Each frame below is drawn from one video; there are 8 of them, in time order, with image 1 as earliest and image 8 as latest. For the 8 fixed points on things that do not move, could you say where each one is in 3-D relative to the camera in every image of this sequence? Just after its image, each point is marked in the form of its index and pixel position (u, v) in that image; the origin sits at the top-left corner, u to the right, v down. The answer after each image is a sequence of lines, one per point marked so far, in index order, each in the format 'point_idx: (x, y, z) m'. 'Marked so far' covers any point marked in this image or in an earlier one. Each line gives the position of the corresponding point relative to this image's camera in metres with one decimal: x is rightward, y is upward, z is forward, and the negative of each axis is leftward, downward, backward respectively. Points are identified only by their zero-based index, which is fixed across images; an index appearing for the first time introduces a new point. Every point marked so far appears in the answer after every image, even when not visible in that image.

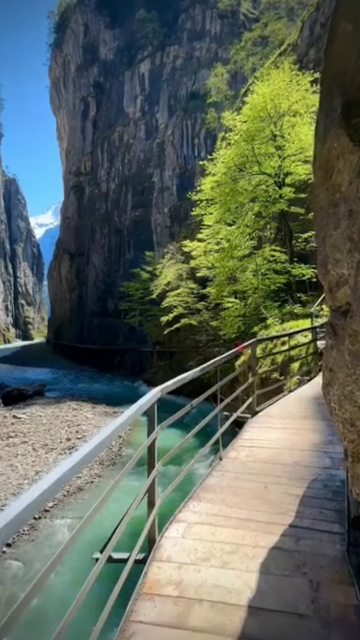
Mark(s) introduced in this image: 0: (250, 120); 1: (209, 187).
0: (+2.4, +6.9, +15.0) m
1: (+1.0, +4.8, +15.7) m
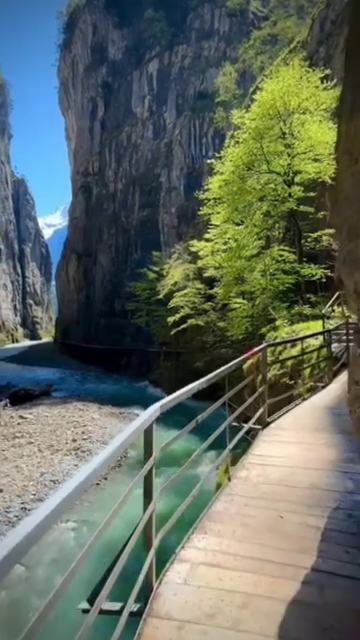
0: (+2.6, +6.8, +14.8) m
1: (+1.3, +4.7, +15.5) m
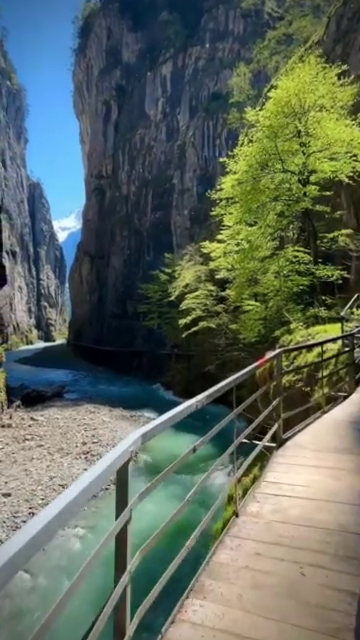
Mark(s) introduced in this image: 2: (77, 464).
0: (+3.1, +6.7, +14.4) m
1: (+1.7, +4.6, +15.2) m
2: (-4.0, -5.7, +17.4) m
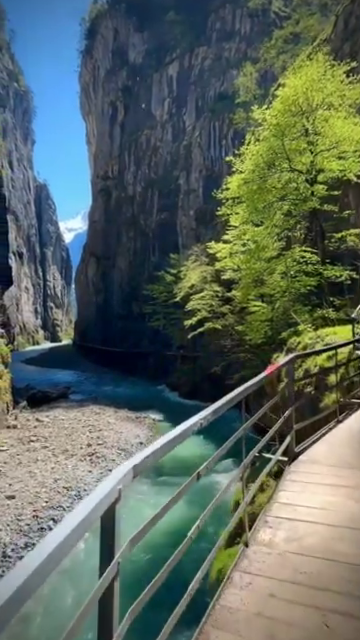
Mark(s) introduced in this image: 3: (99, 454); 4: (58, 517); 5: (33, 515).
0: (+3.2, +6.7, +14.2) m
1: (+1.9, +4.6, +15.0) m
2: (-3.8, -5.7, +17.3) m
3: (-3.4, -5.7, +18.5) m
4: (-3.7, -6.1, +13.4) m
5: (-4.4, -5.9, +13.3) m
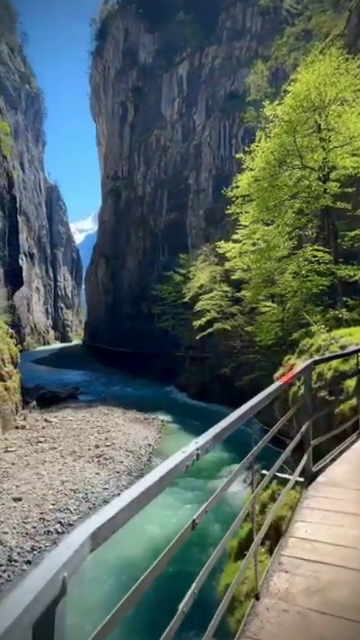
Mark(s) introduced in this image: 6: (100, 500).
0: (+3.5, +6.7, +13.9) m
1: (+2.2, +4.6, +14.7) m
2: (-3.5, -5.7, +17.1) m
3: (-3.0, -5.7, +18.3) m
4: (-3.4, -6.1, +13.2) m
5: (-4.2, -5.9, +13.1) m
6: (-2.6, -6.0, +14.7) m
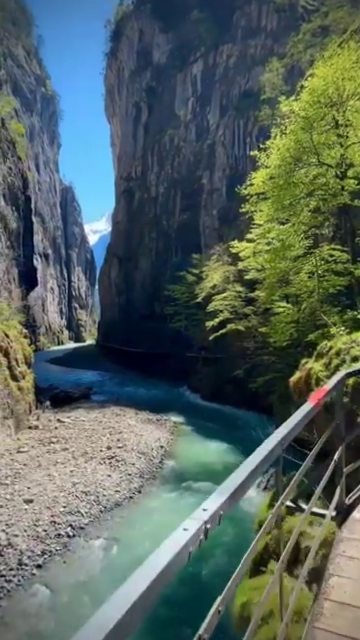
0: (+4.0, +6.6, +13.5) m
1: (+2.6, +4.6, +14.4) m
2: (-3.1, -5.7, +16.9) m
3: (-2.6, -5.7, +18.1) m
4: (-3.1, -6.1, +13.1) m
5: (-3.9, -5.9, +13.0) m
6: (-2.2, -6.0, +14.5) m
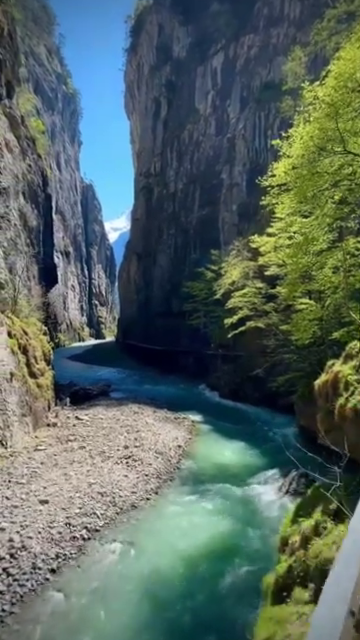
0: (+4.5, +6.7, +12.8) m
1: (+3.2, +4.6, +13.7) m
2: (-2.4, -5.6, +16.6) m
3: (-1.9, -5.5, +17.8) m
4: (-2.6, -6.0, +12.7) m
5: (-3.4, -5.8, +12.7) m
6: (-1.7, -5.9, +14.1) m
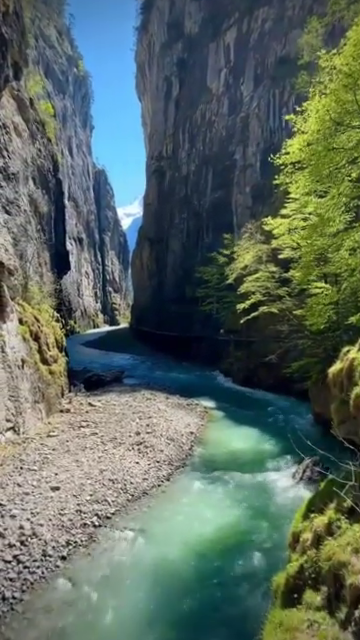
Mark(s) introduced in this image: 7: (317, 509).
0: (+4.7, +7.1, +12.0) m
1: (+3.5, +5.1, +13.0) m
2: (-2.0, -5.1, +16.4) m
3: (-1.4, -5.0, +17.6) m
4: (-2.3, -5.6, +12.6) m
5: (-3.1, -5.4, +12.5) m
6: (-1.3, -5.5, +14.0) m
7: (+2.6, -3.5, +8.3) m
